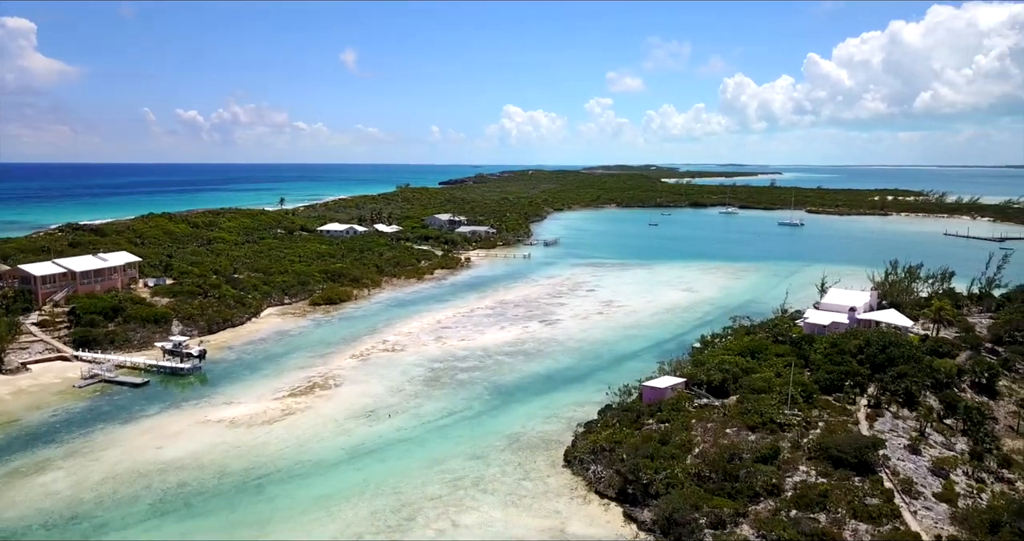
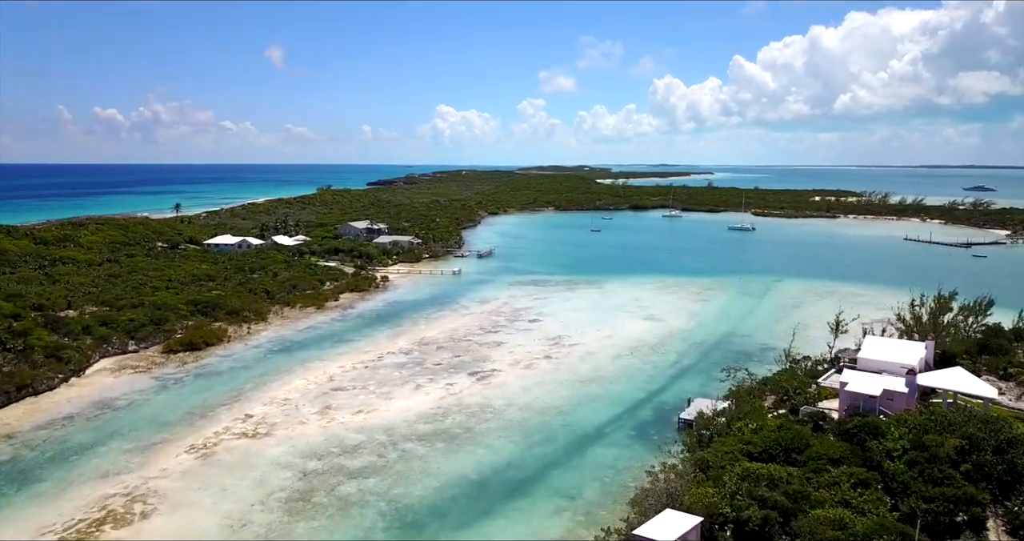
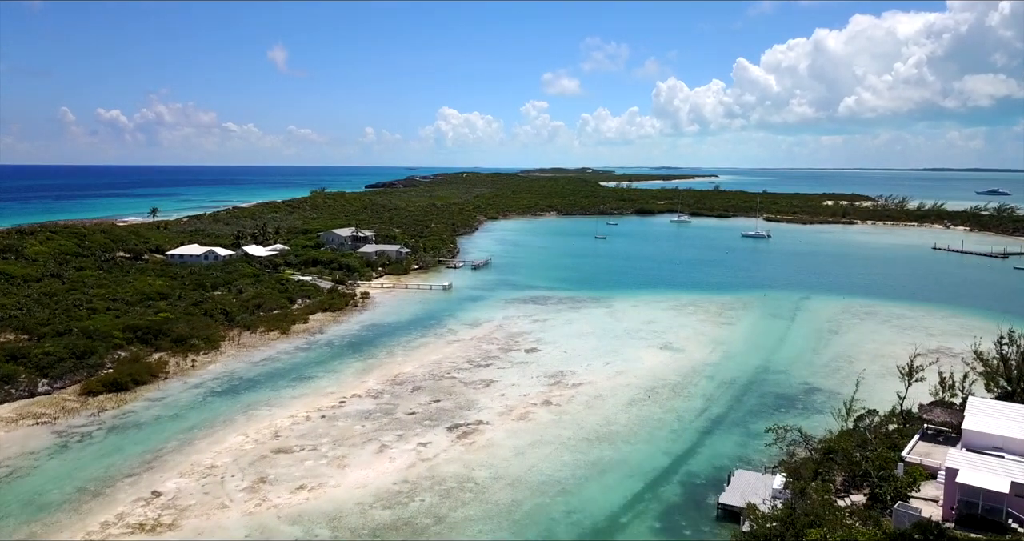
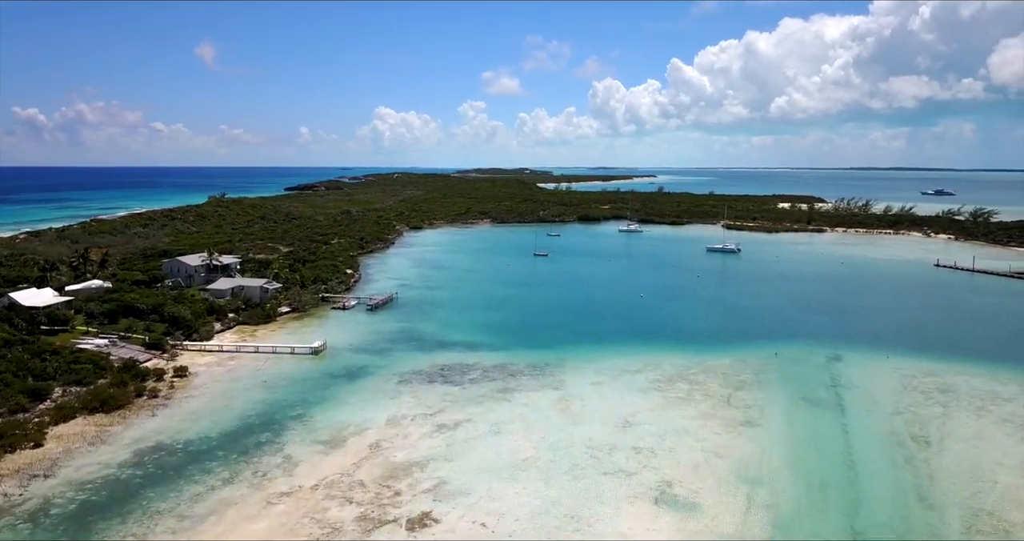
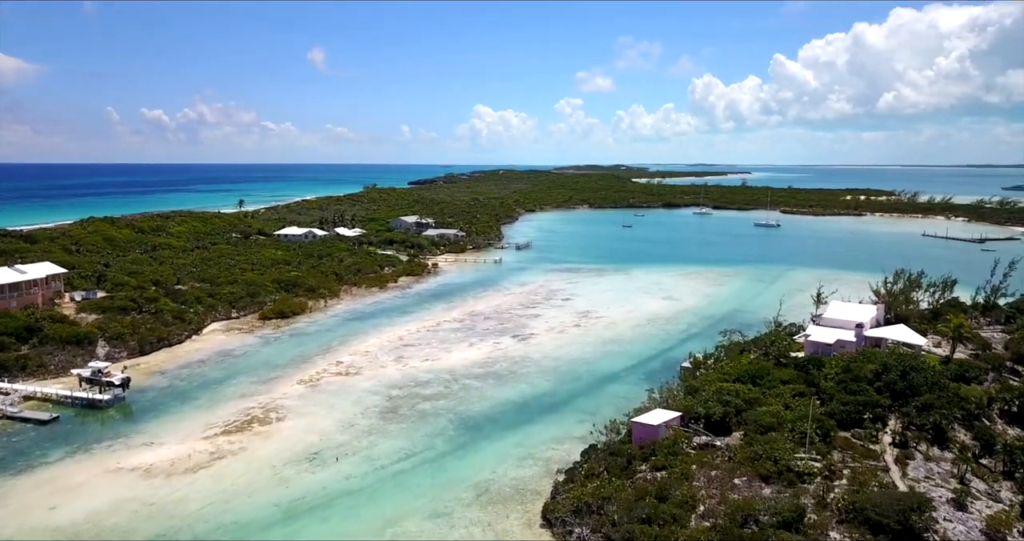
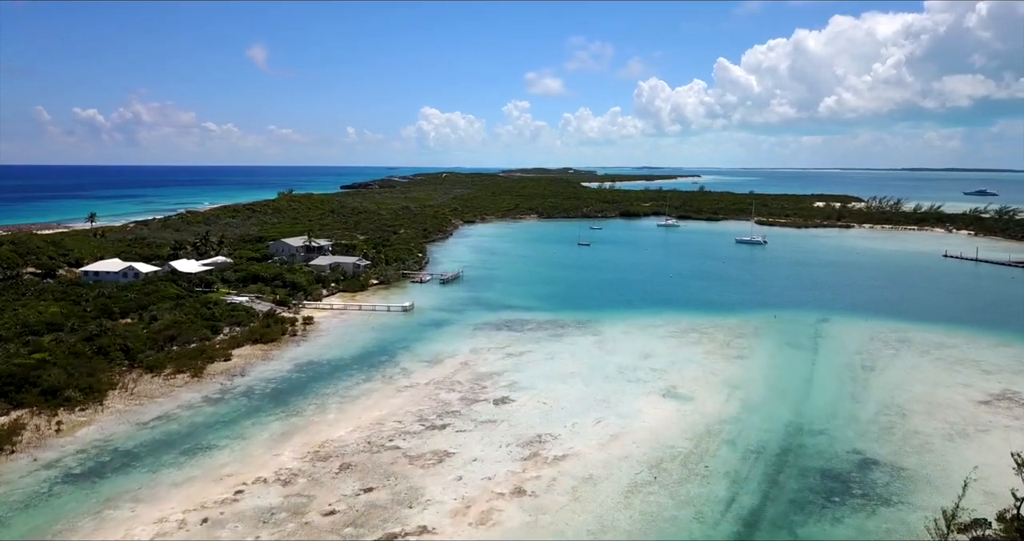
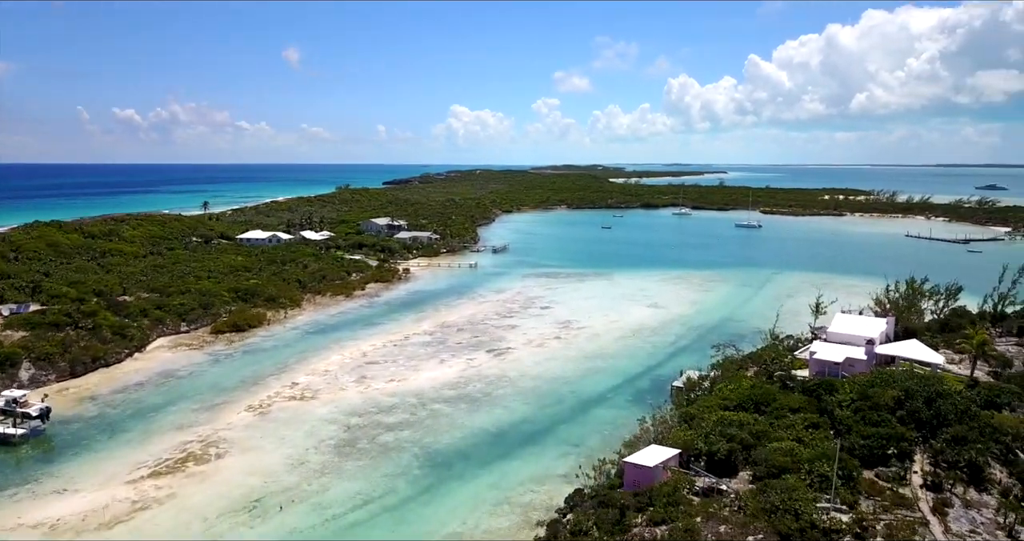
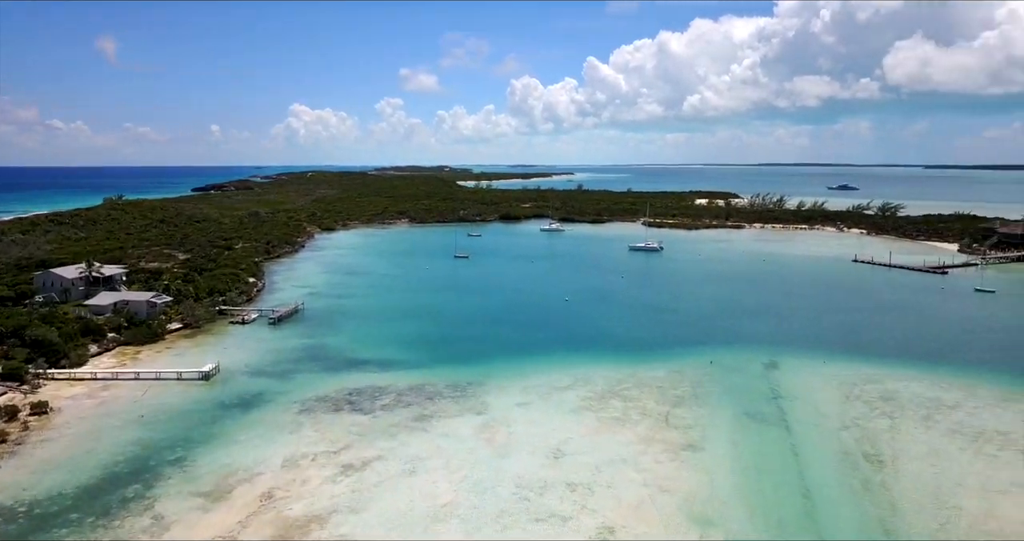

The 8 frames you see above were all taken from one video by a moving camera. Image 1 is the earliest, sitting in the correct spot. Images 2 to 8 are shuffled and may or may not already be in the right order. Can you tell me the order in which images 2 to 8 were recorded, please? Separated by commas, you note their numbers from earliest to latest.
5, 7, 2, 3, 6, 4, 8
